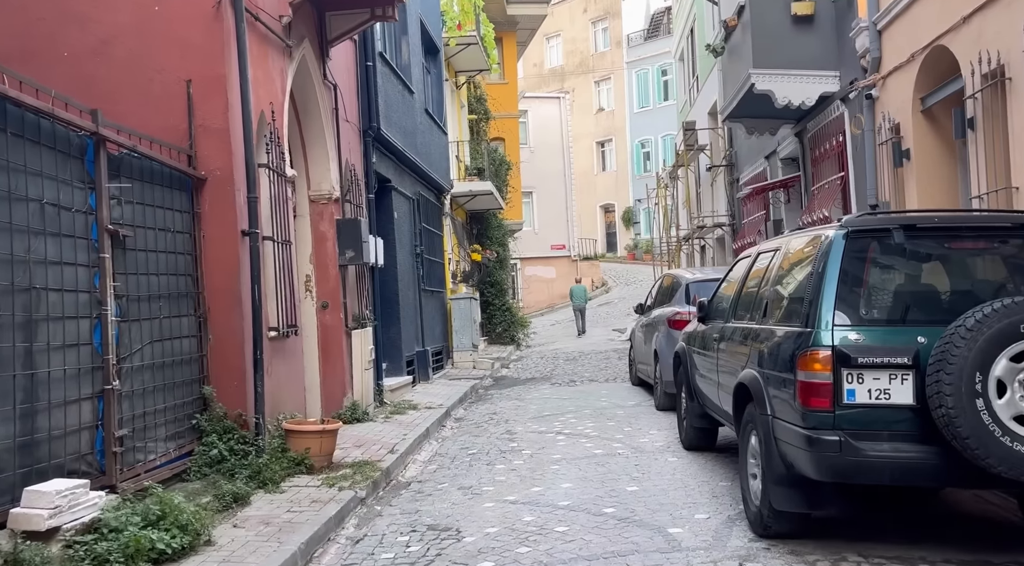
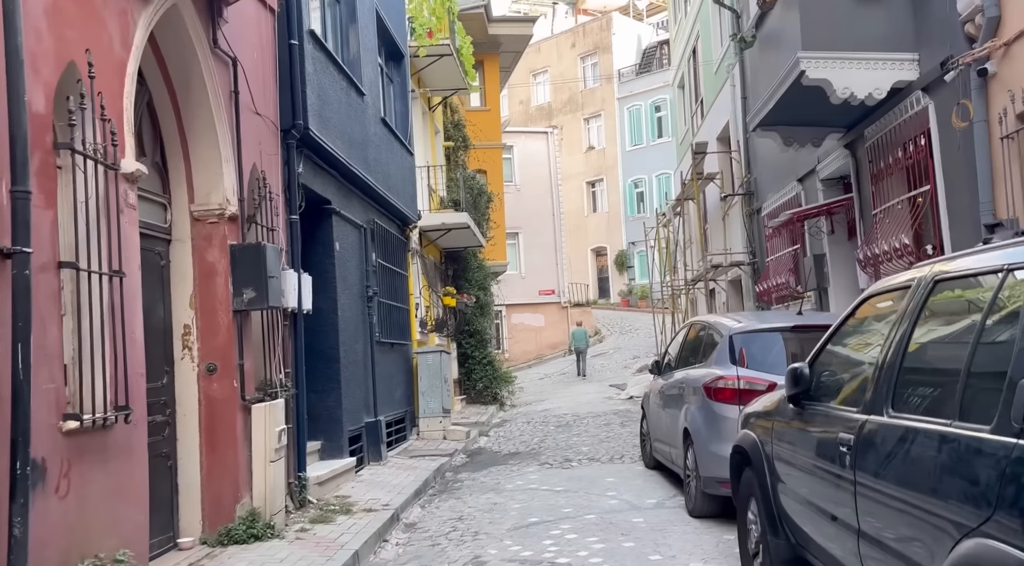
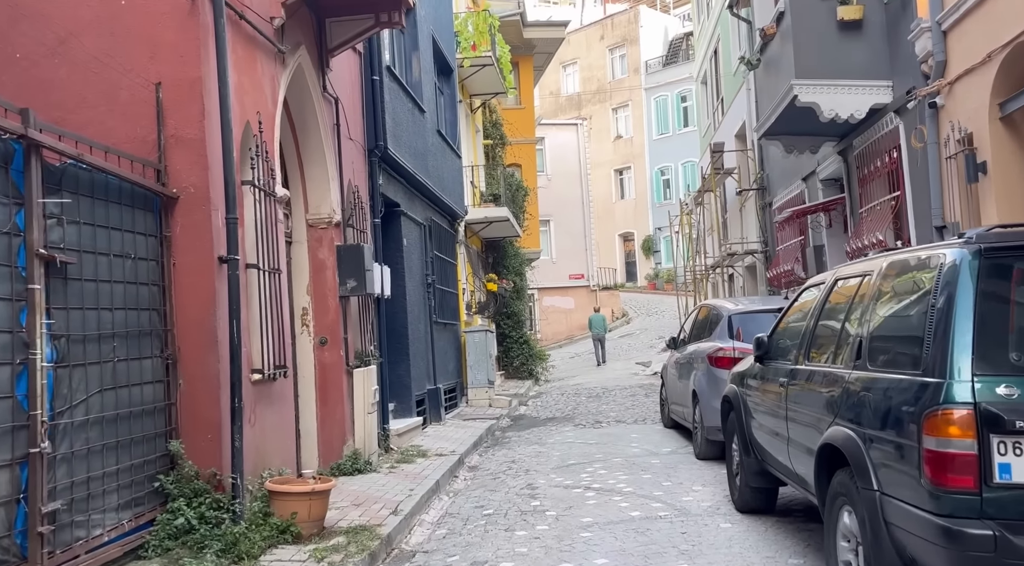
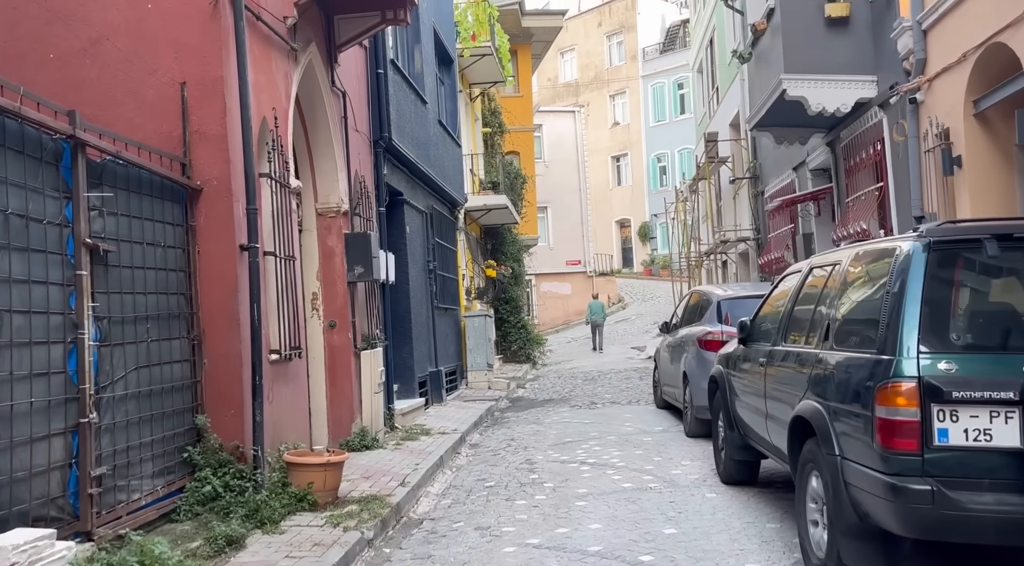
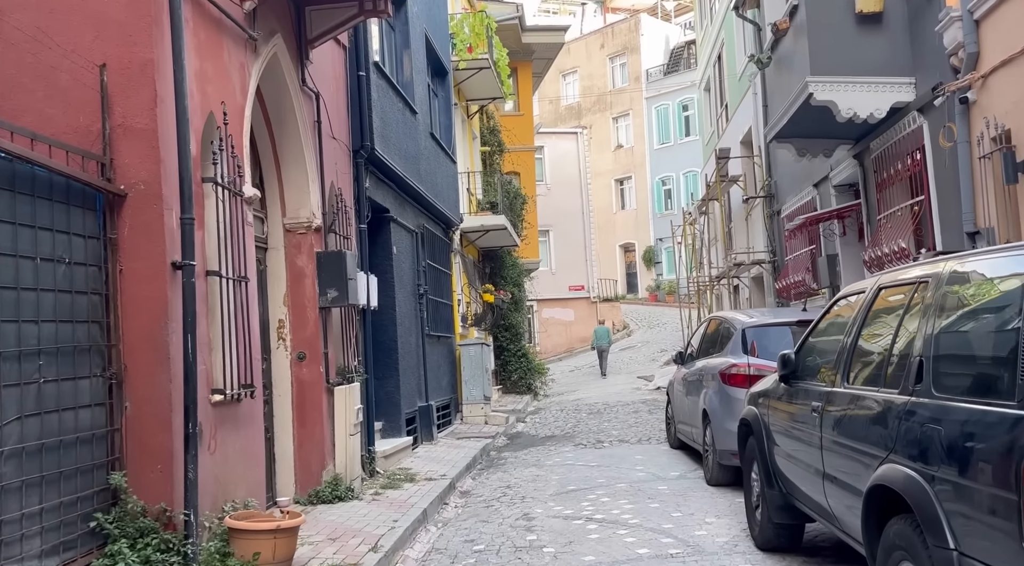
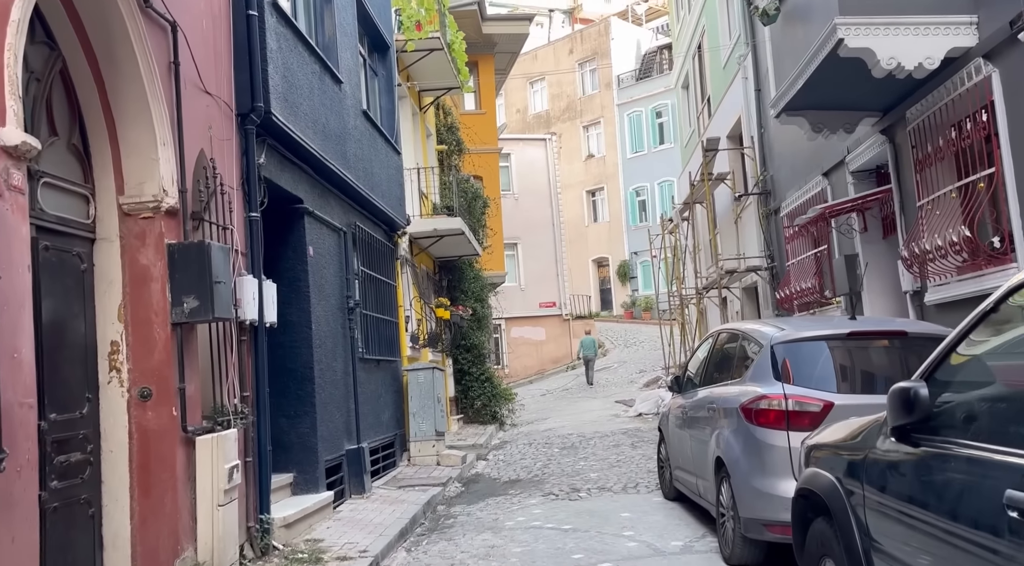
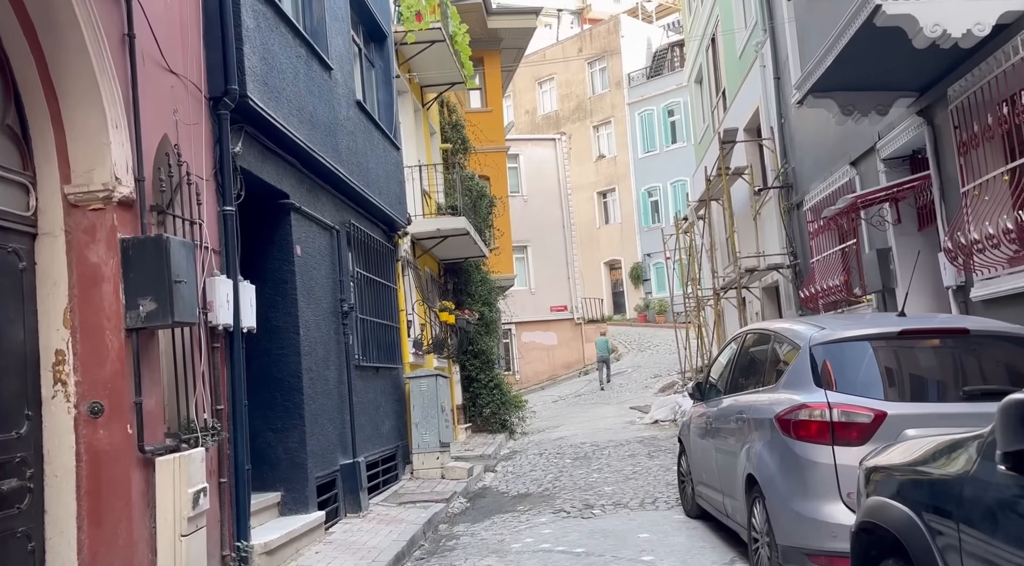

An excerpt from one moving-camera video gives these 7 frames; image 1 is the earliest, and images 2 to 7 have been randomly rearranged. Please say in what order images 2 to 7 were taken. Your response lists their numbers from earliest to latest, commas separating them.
4, 3, 5, 2, 6, 7
